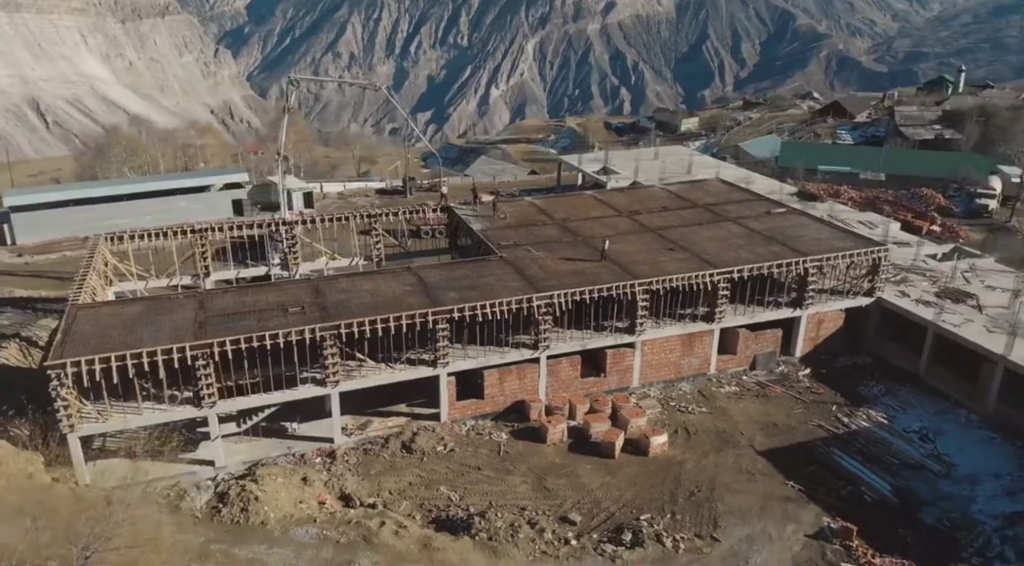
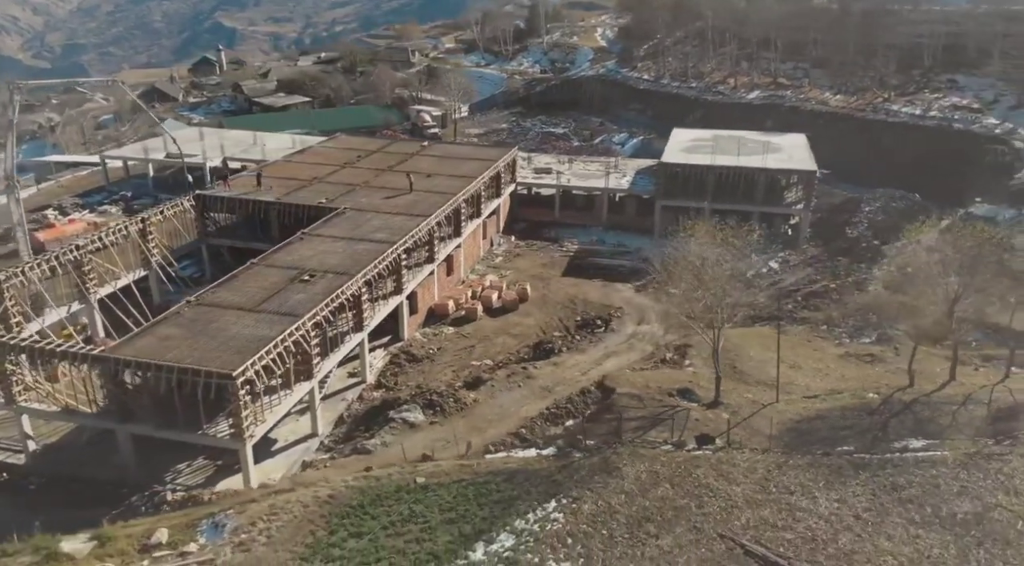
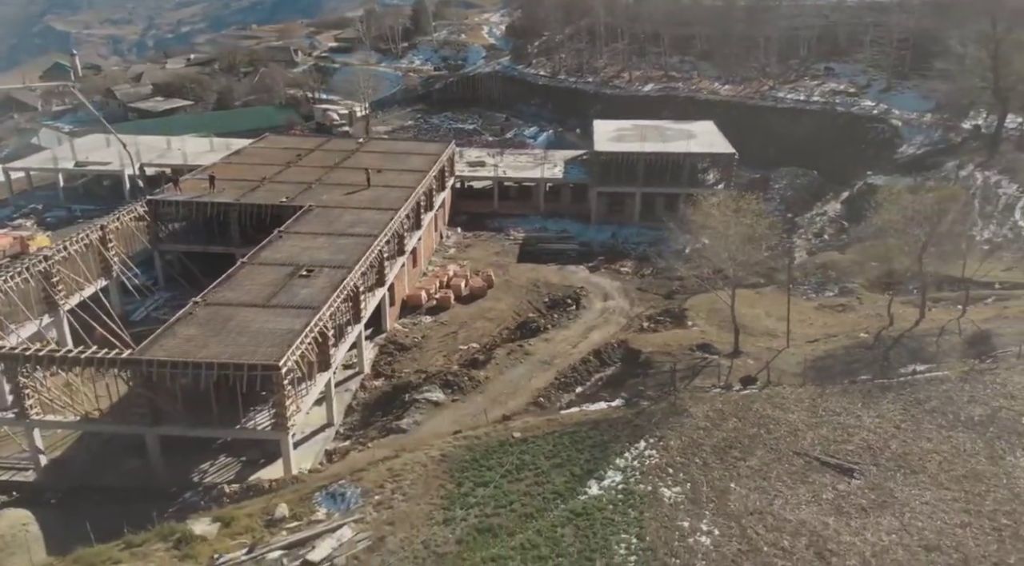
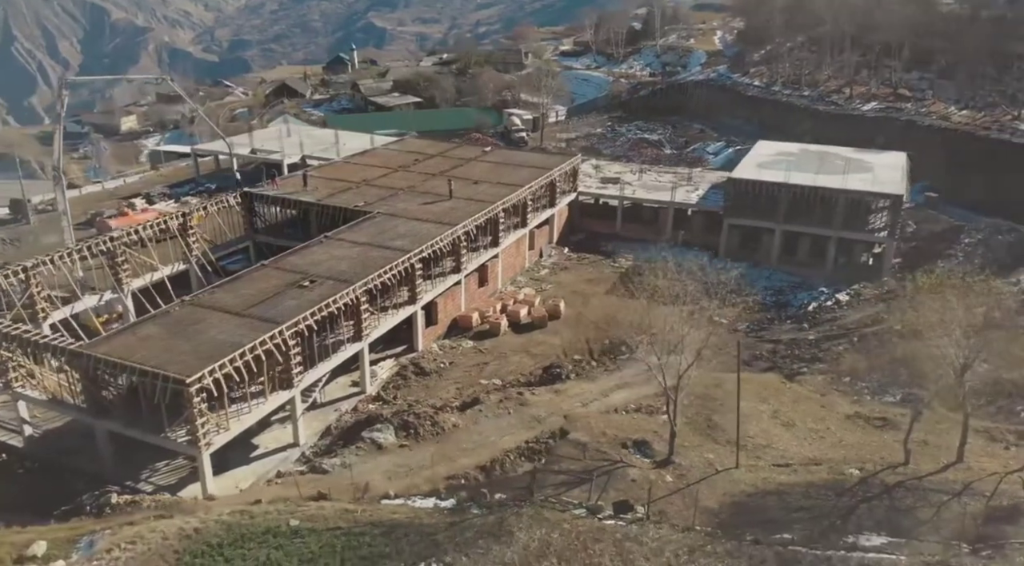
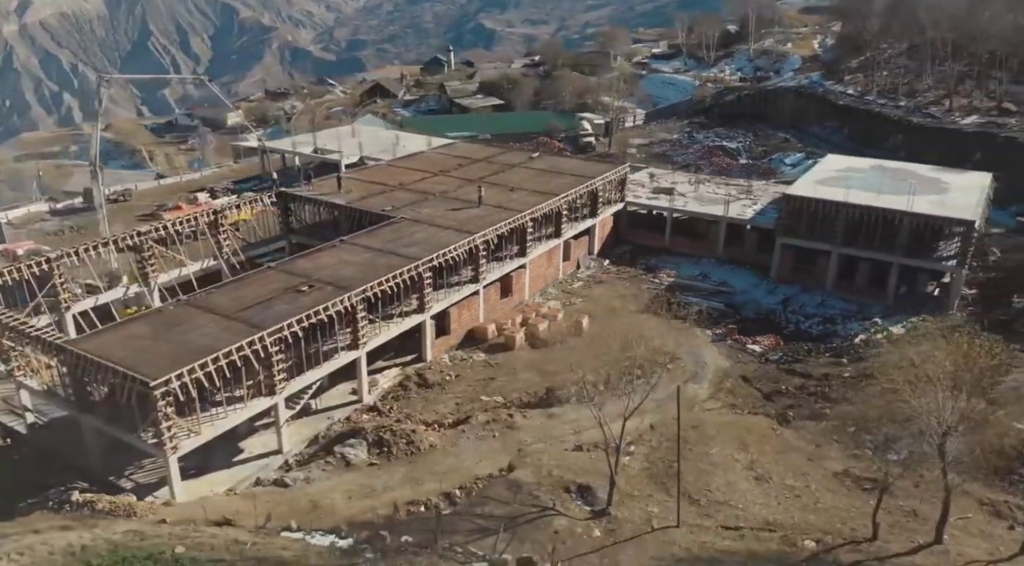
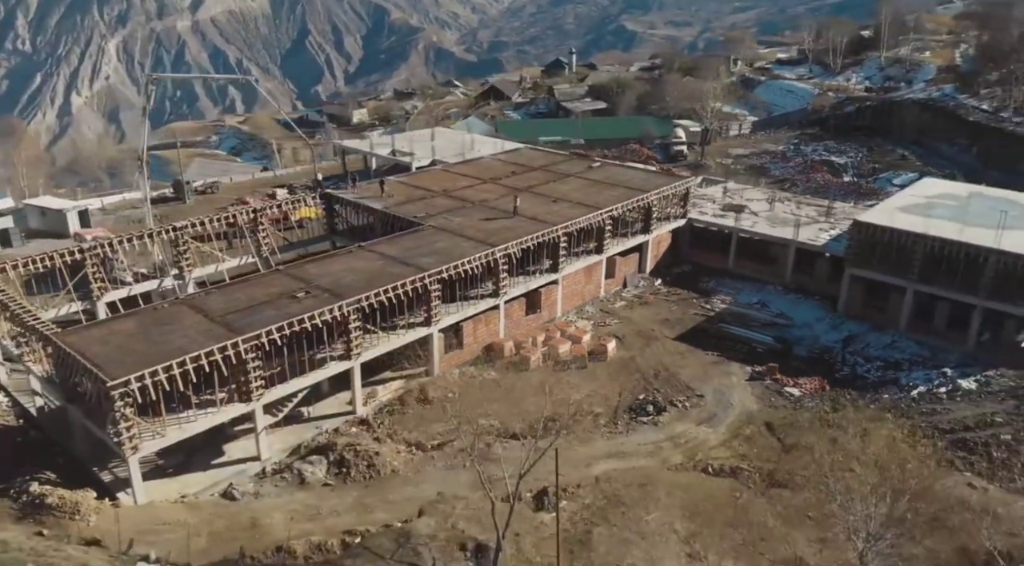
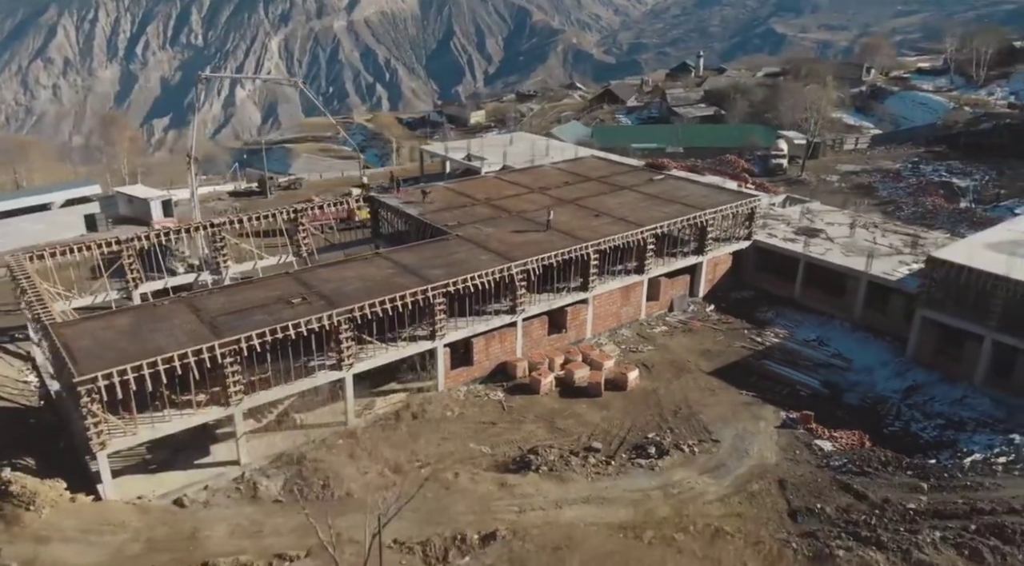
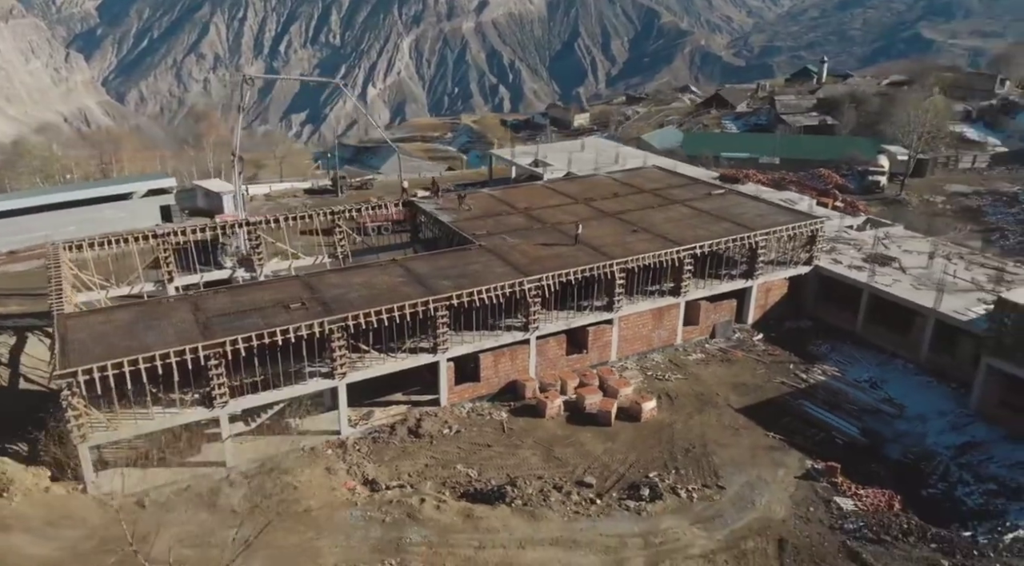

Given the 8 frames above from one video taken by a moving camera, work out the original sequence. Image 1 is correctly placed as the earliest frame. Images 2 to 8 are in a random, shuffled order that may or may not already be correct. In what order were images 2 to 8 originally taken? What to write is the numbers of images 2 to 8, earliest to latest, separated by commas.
8, 7, 6, 5, 4, 2, 3
